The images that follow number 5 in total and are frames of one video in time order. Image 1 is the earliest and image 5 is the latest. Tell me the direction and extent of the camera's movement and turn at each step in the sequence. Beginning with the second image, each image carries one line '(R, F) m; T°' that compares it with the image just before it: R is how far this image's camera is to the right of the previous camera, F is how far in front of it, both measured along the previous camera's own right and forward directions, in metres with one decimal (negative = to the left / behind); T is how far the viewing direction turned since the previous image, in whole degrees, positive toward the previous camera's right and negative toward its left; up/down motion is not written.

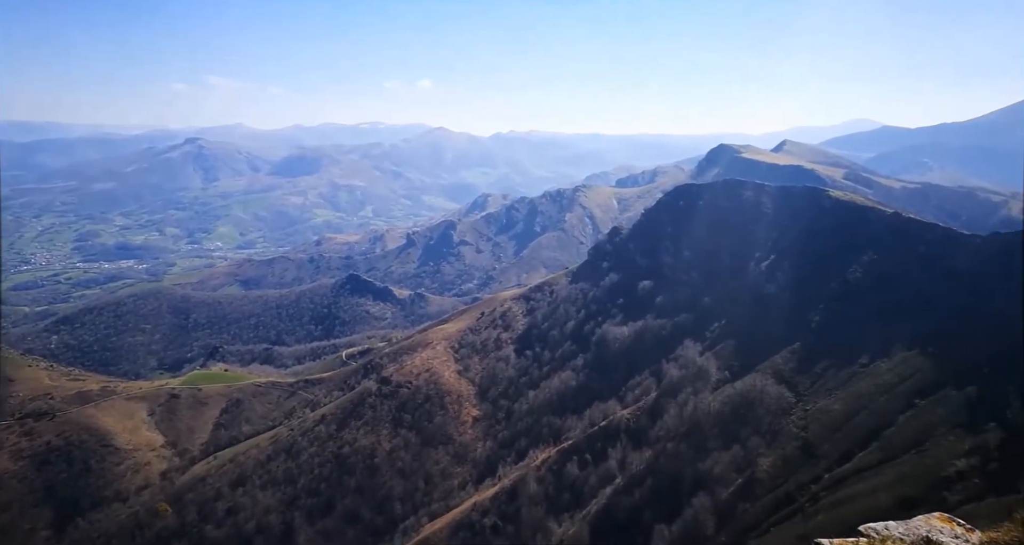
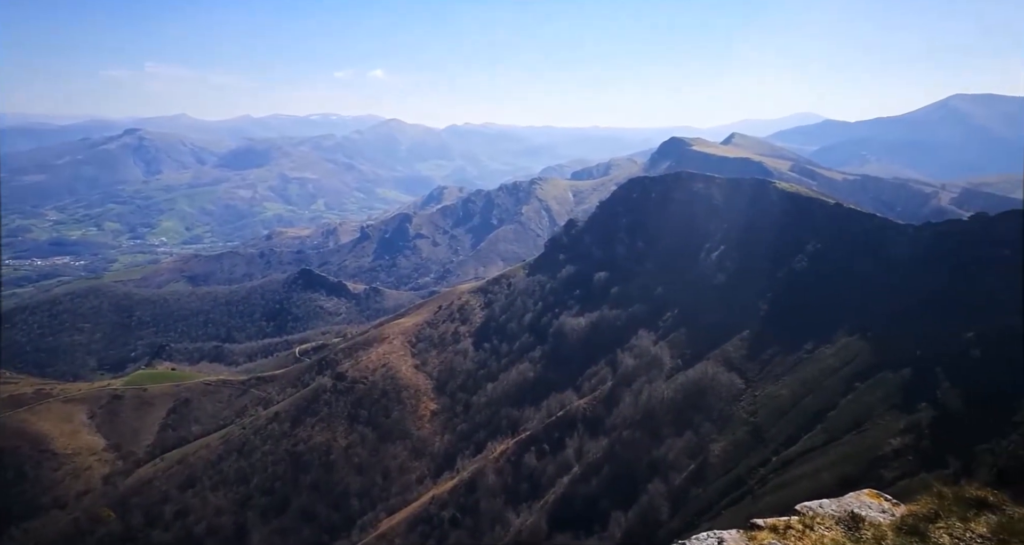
(-0.4, -1.9) m; +4°
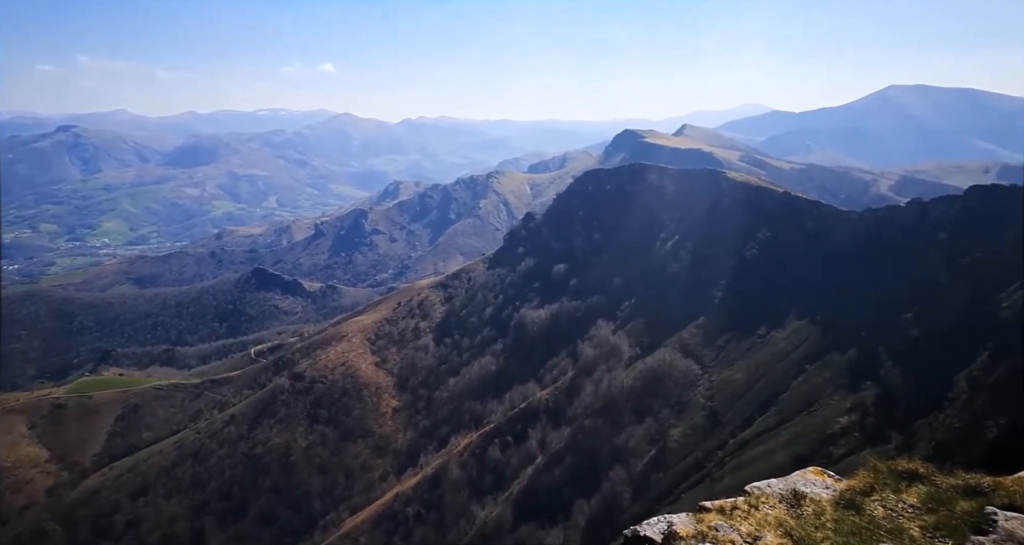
(-0.4, -1.5) m; +3°
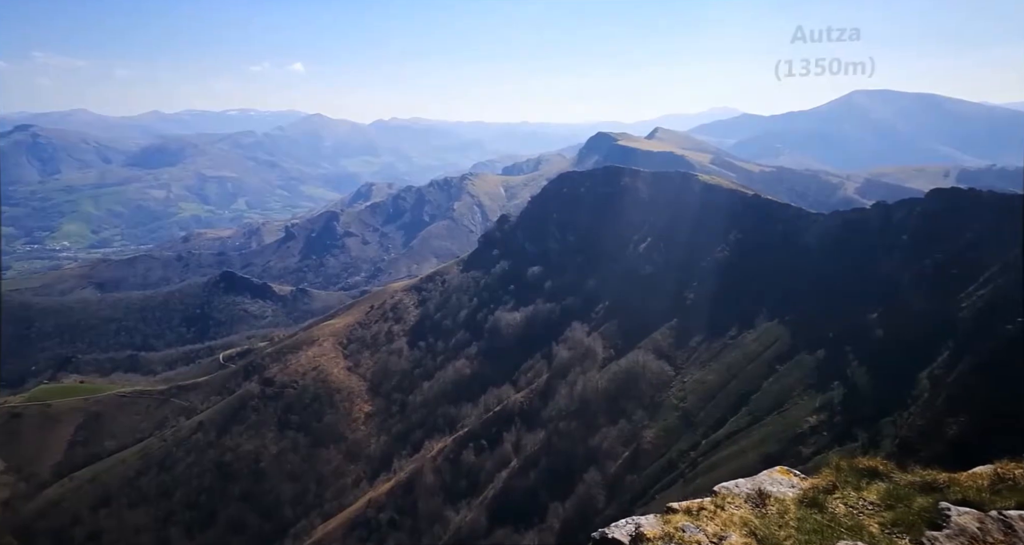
(-0.4, -0.6) m; +2°
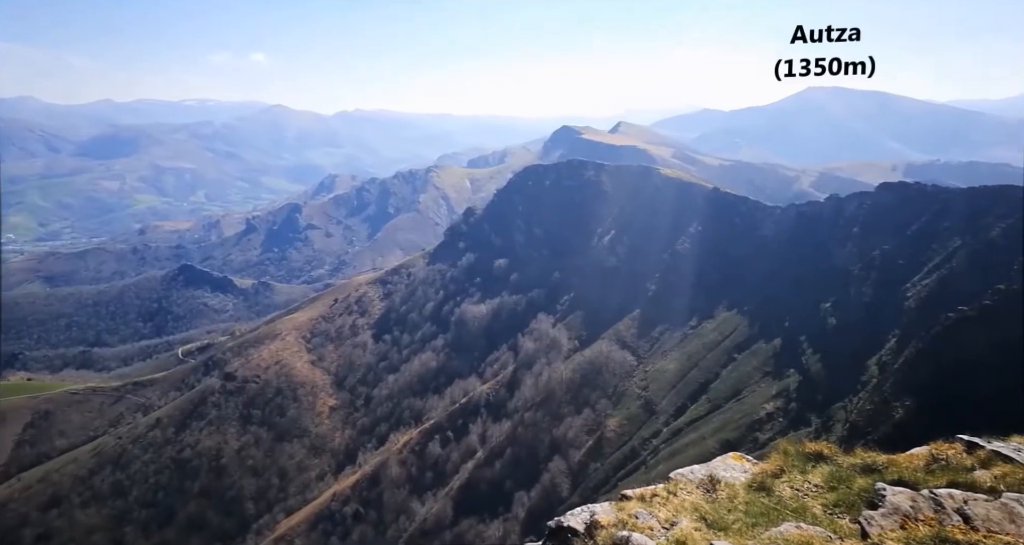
(-0.1, -1.3) m; +3°
